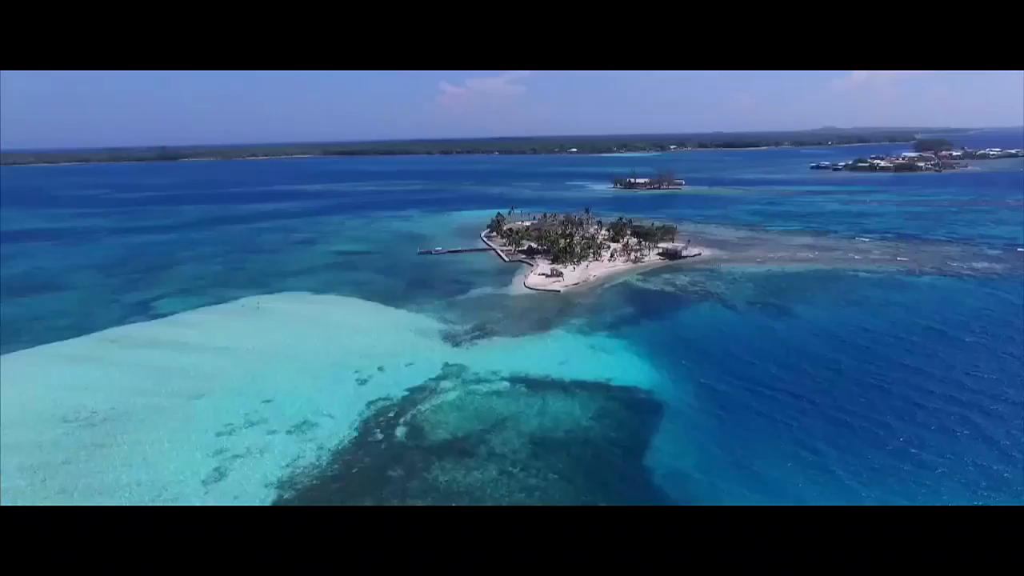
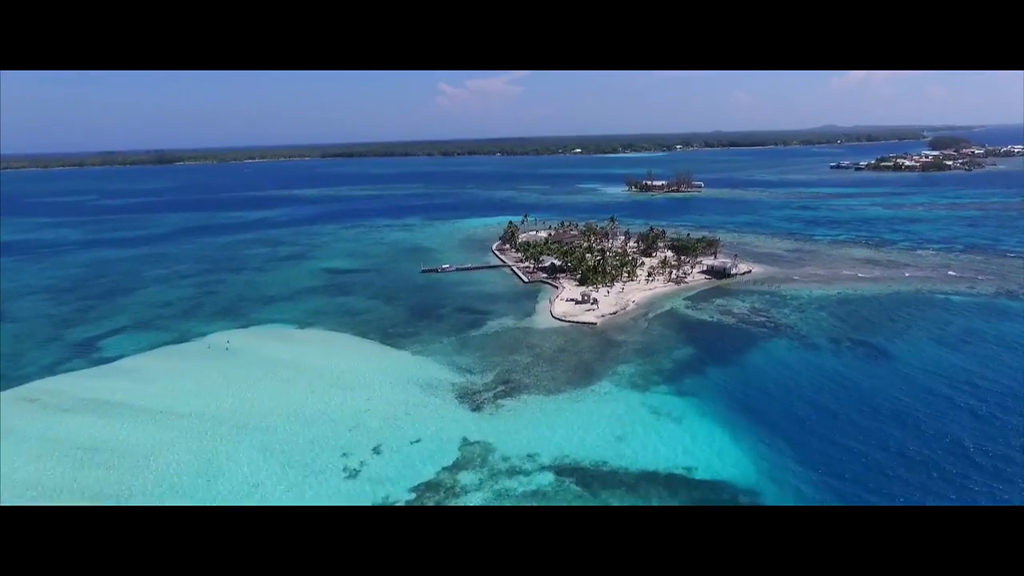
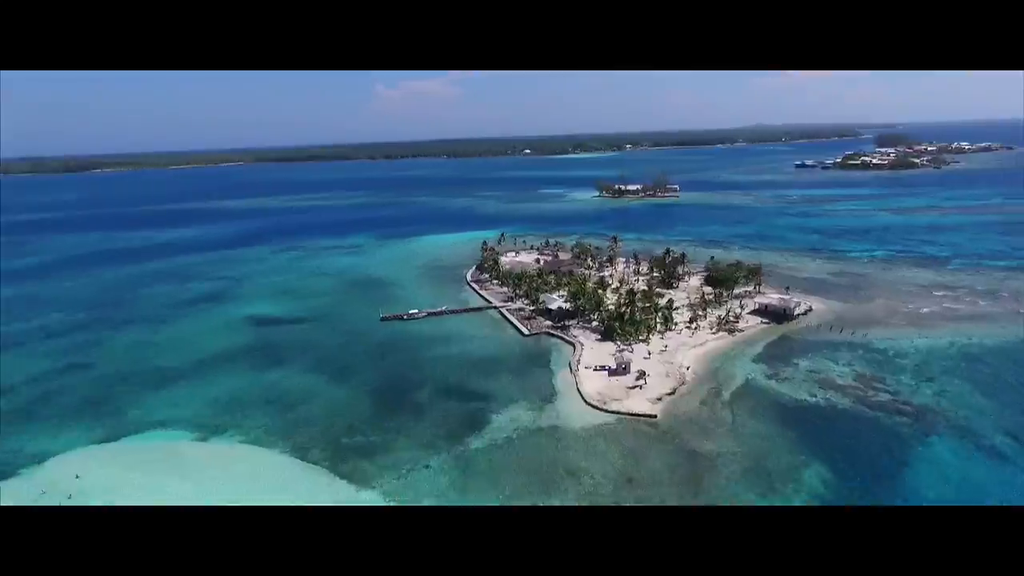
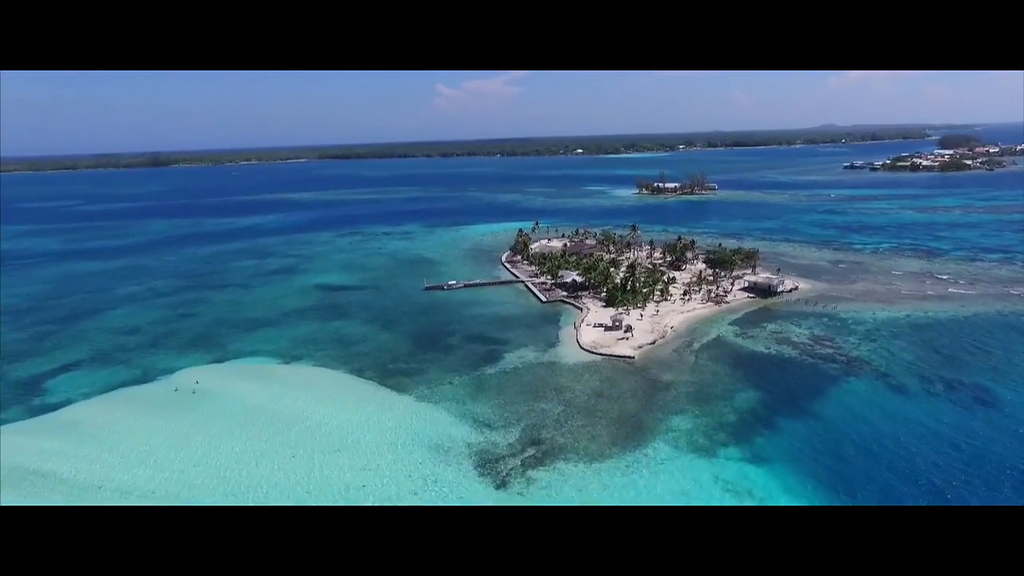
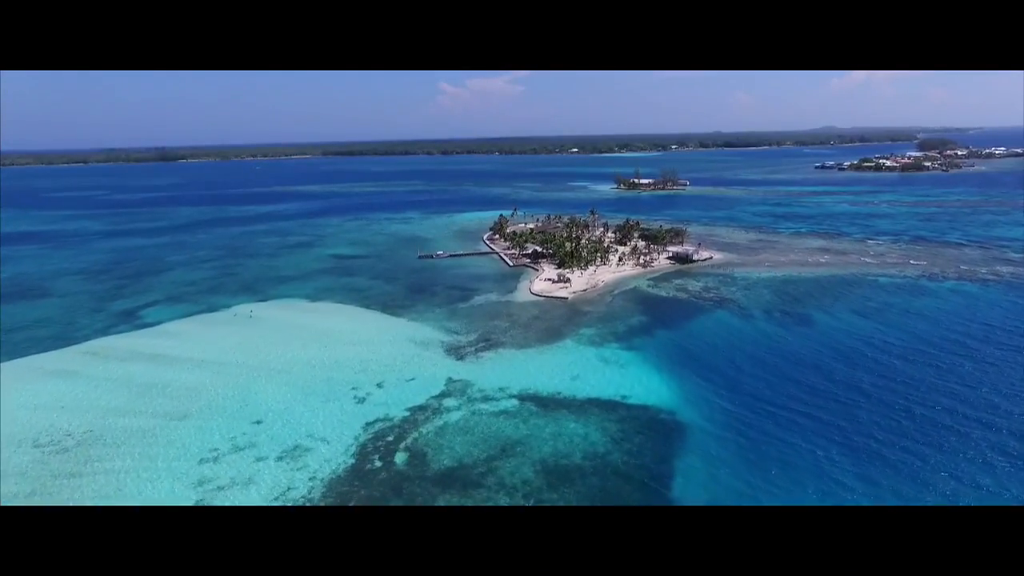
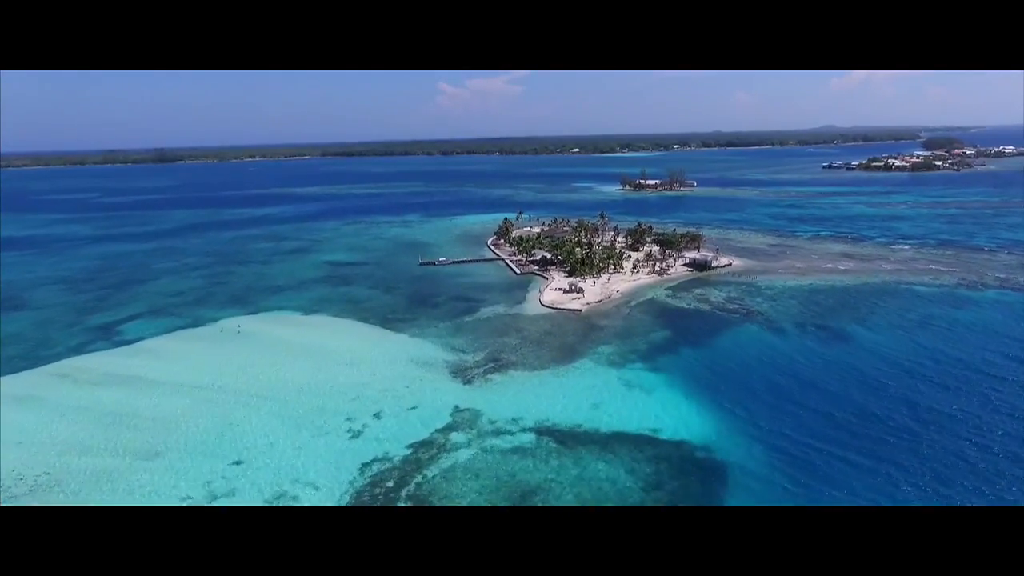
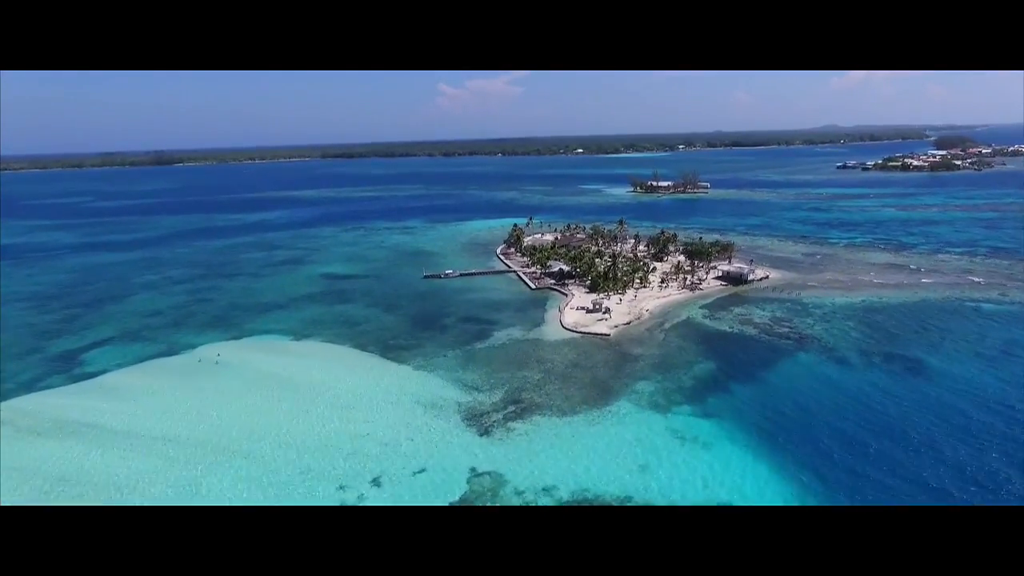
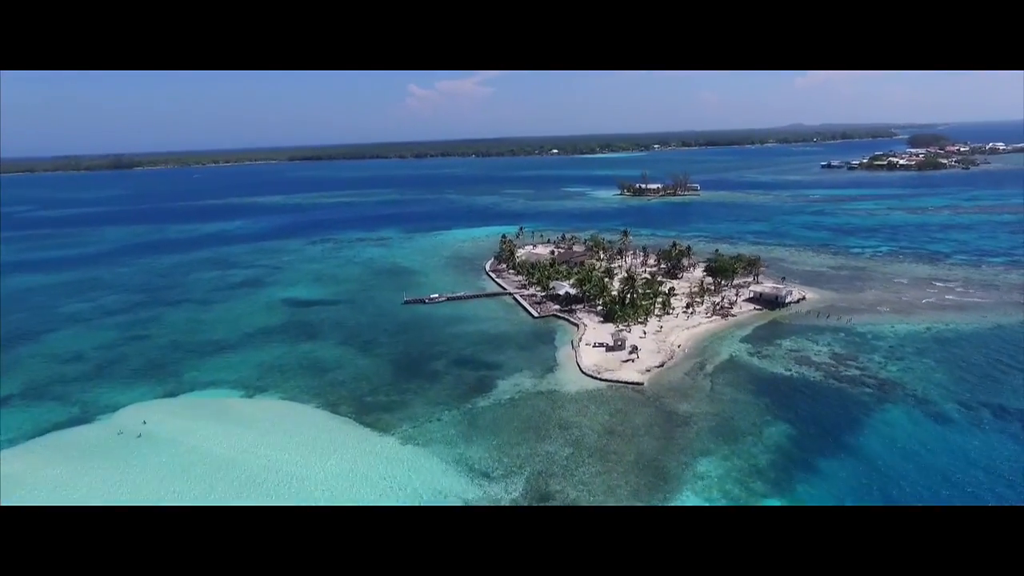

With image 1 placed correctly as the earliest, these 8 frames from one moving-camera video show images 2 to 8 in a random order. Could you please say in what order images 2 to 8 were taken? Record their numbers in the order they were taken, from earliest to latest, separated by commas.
5, 6, 2, 7, 4, 8, 3
